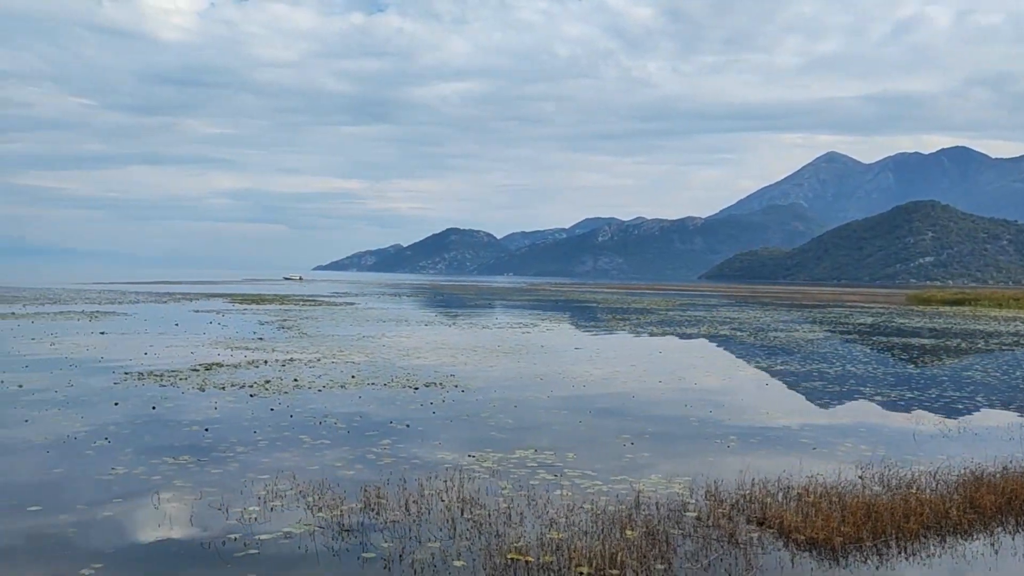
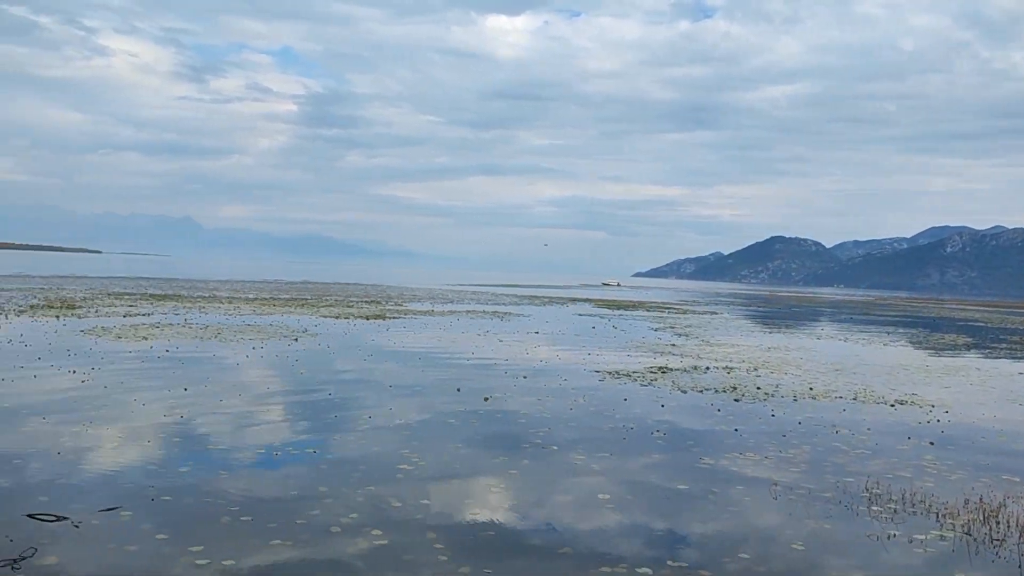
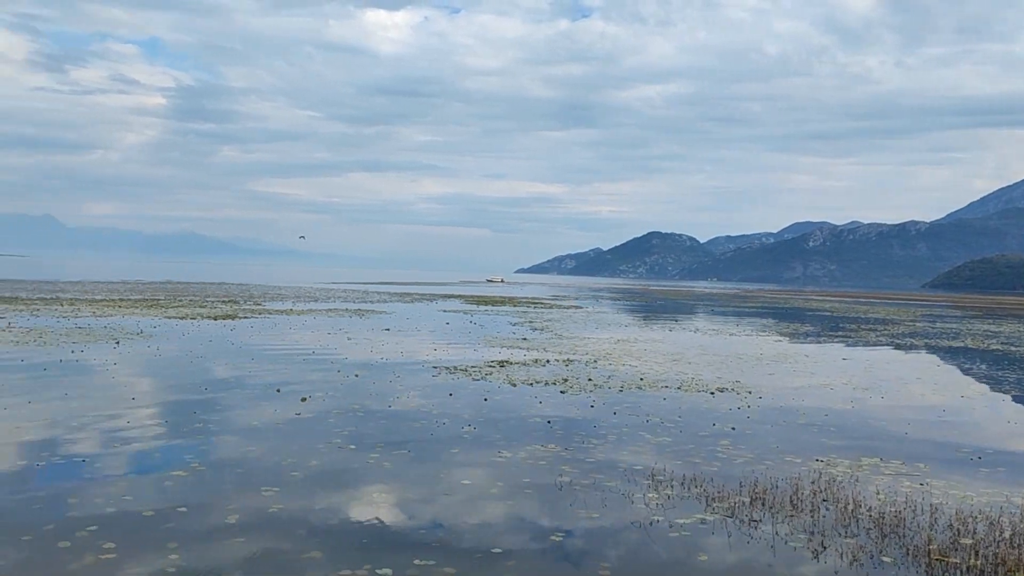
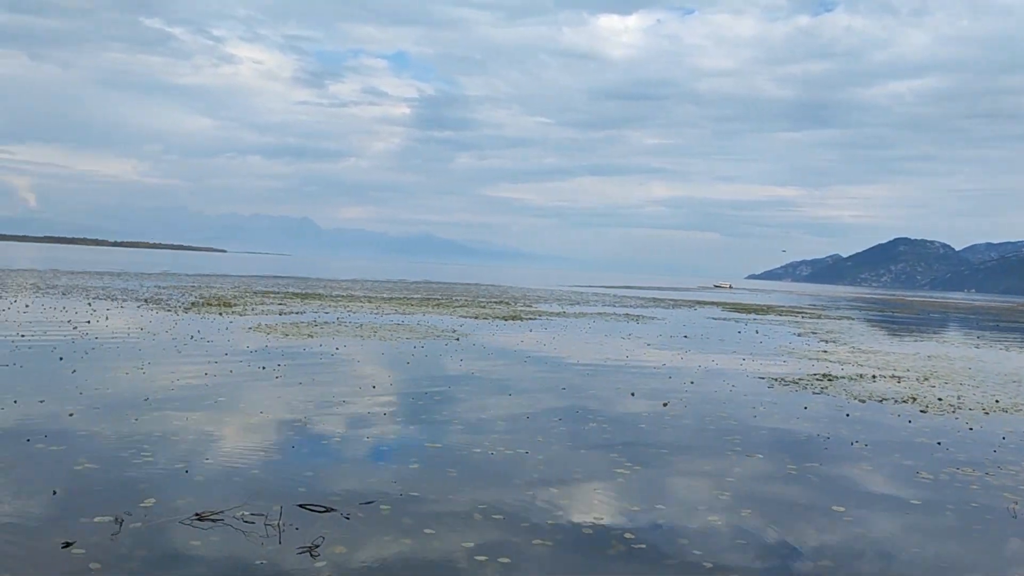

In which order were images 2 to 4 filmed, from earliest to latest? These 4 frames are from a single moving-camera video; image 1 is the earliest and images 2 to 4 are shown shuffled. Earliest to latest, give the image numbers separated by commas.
3, 2, 4
